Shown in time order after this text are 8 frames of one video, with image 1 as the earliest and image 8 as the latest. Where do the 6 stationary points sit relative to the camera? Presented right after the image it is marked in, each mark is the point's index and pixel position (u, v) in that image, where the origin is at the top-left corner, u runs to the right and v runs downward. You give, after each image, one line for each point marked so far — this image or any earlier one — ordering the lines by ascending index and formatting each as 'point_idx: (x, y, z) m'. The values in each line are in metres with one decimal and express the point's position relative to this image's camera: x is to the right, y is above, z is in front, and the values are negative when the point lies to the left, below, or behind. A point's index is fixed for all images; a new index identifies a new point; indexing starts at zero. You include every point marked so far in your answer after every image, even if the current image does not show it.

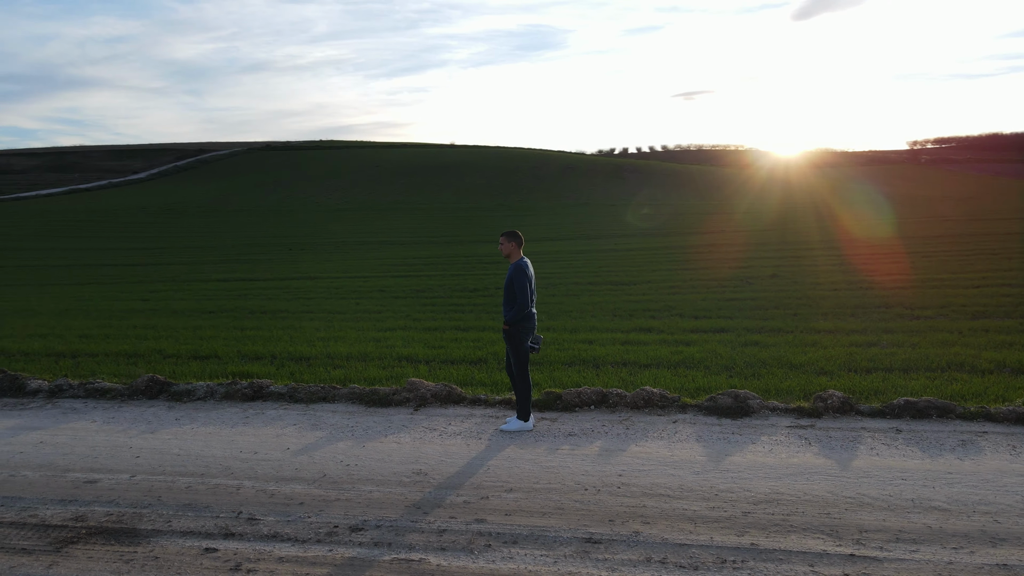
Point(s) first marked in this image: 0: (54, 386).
0: (-5.0, -1.0, +8.1) m
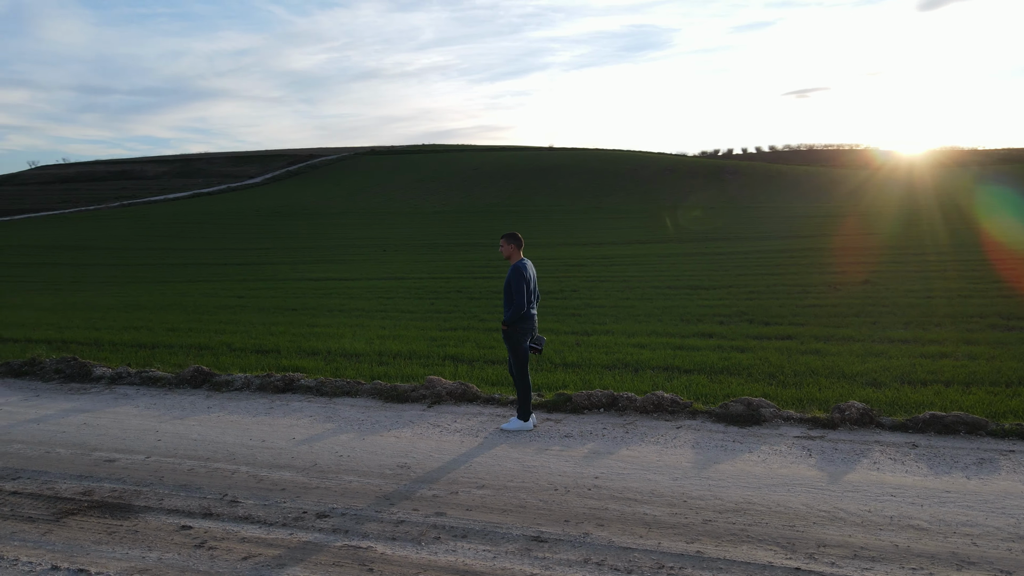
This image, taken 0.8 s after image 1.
0: (-4.8, -1.0, +8.8) m
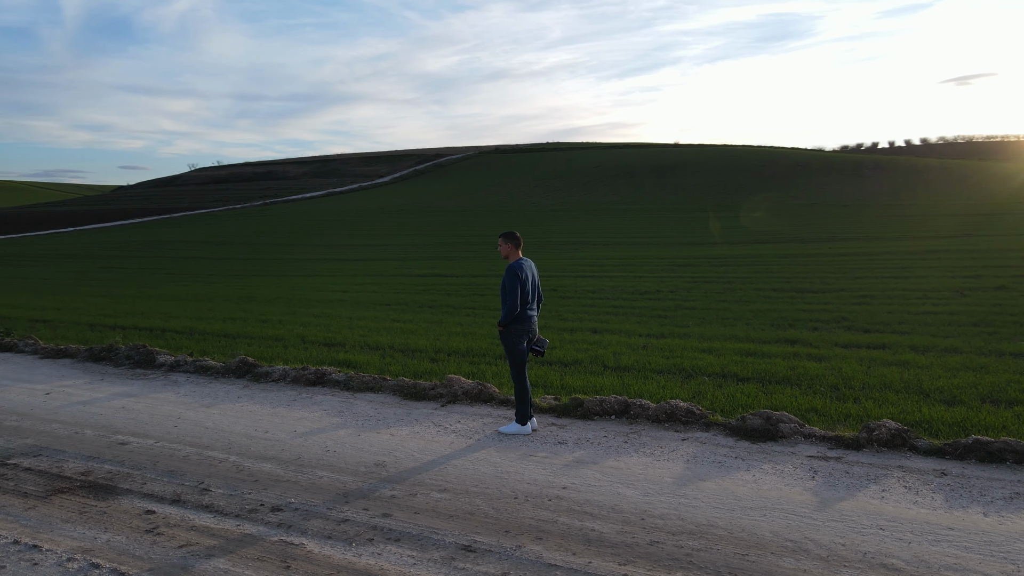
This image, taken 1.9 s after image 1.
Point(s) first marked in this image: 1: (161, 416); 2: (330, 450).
0: (-4.3, -0.9, +9.4) m
1: (-3.3, -1.2, +6.9) m
2: (-1.4, -1.3, +5.8) m
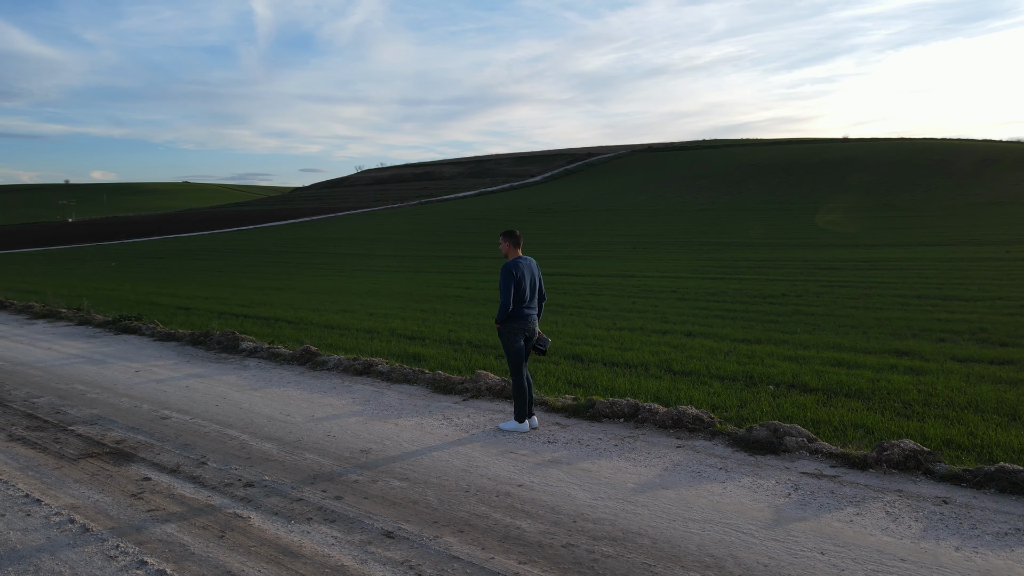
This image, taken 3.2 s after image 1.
0: (-3.6, -0.8, +10.3) m
1: (-3.1, -1.1, +7.6) m
2: (-1.5, -1.2, +6.2) m
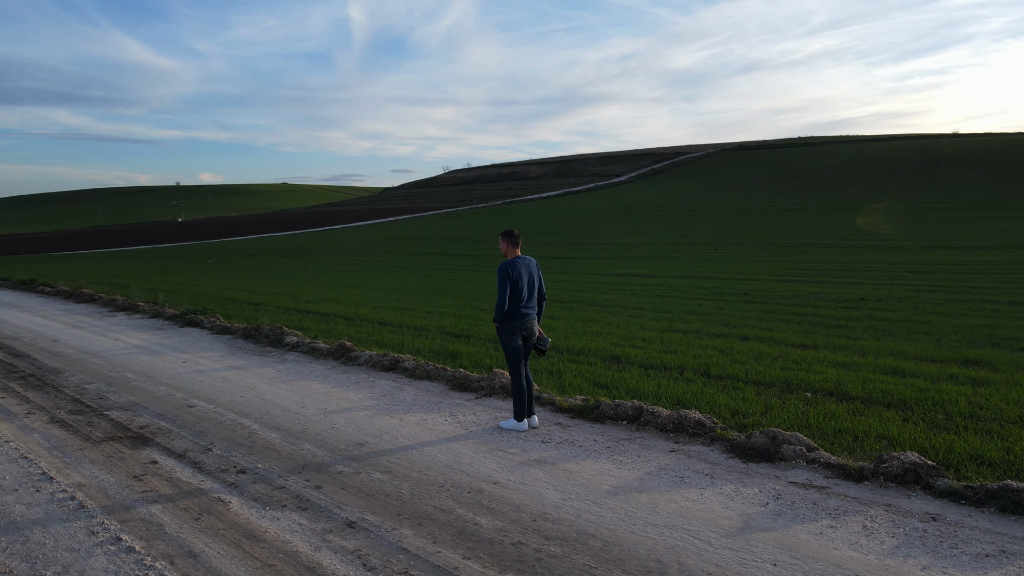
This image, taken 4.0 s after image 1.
0: (-3.1, -0.8, +10.7) m
1: (-3.0, -1.1, +8.0) m
2: (-1.5, -1.2, +6.4) m
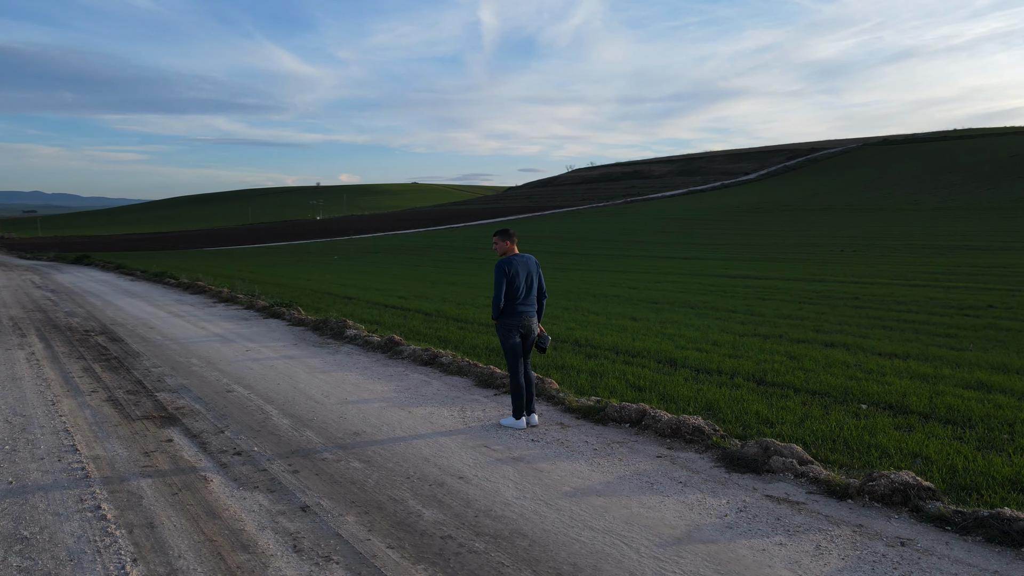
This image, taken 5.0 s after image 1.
0: (-2.4, -0.7, +11.2) m
1: (-2.7, -1.0, +8.5) m
2: (-1.5, -1.2, +6.7) m
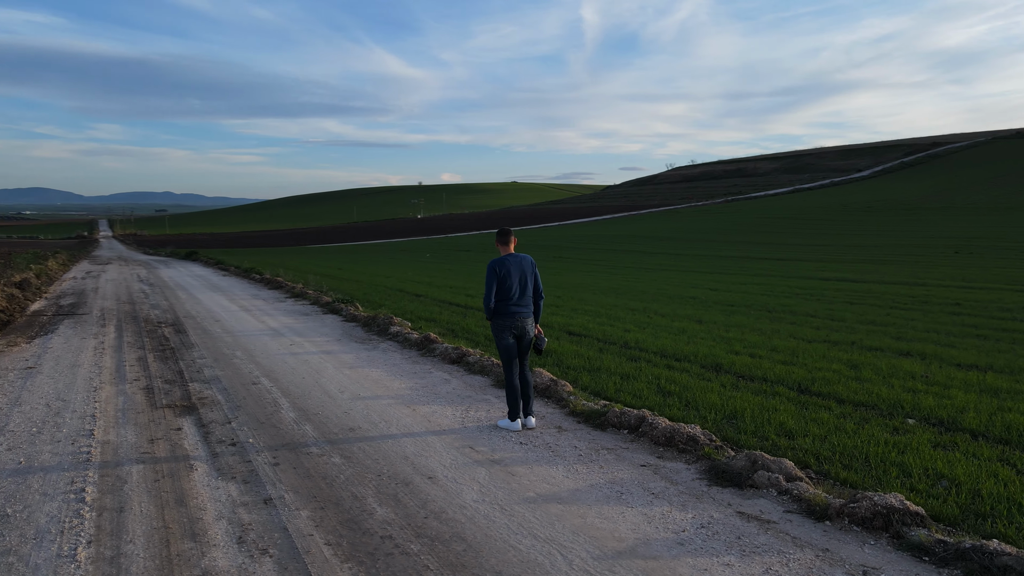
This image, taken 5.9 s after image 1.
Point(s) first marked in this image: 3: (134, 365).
0: (-1.8, -0.7, +11.4) m
1: (-2.4, -1.0, +8.8) m
2: (-1.5, -1.1, +6.8) m
3: (-4.7, -1.0, +9.3) m
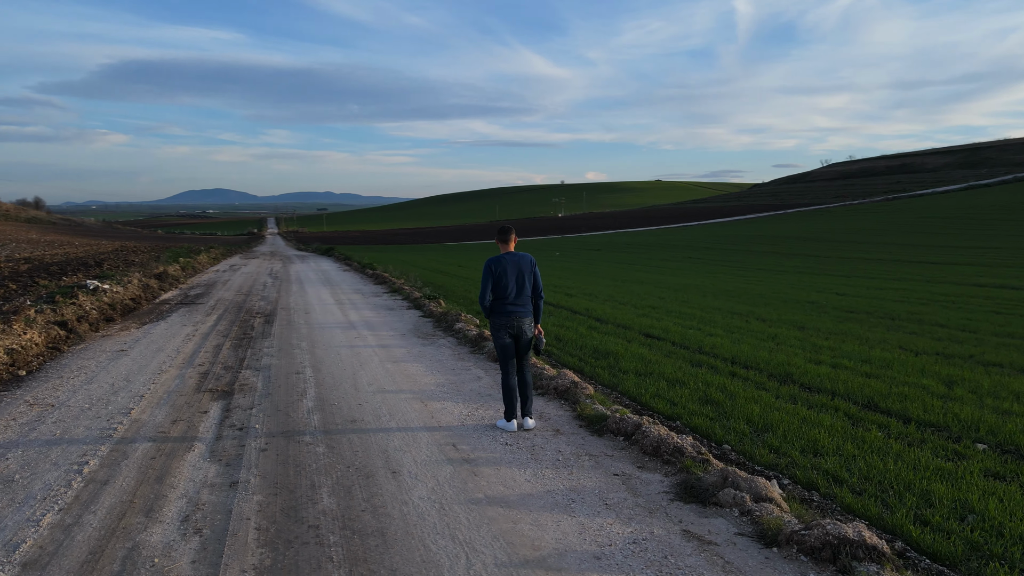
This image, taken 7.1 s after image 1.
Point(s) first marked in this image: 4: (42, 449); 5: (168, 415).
0: (-0.8, -0.6, +11.6) m
1: (-1.9, -0.9, +9.1) m
2: (-1.4, -1.1, +7.0) m
3: (-4.1, -0.9, +10.0) m
4: (-3.6, -1.2, +5.6) m
5: (-3.1, -1.2, +6.7) m
